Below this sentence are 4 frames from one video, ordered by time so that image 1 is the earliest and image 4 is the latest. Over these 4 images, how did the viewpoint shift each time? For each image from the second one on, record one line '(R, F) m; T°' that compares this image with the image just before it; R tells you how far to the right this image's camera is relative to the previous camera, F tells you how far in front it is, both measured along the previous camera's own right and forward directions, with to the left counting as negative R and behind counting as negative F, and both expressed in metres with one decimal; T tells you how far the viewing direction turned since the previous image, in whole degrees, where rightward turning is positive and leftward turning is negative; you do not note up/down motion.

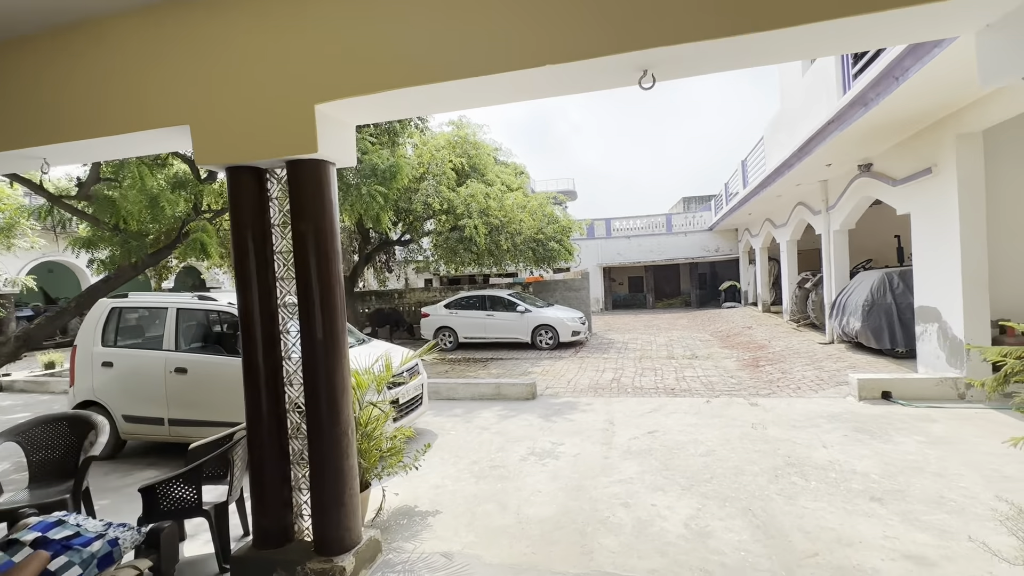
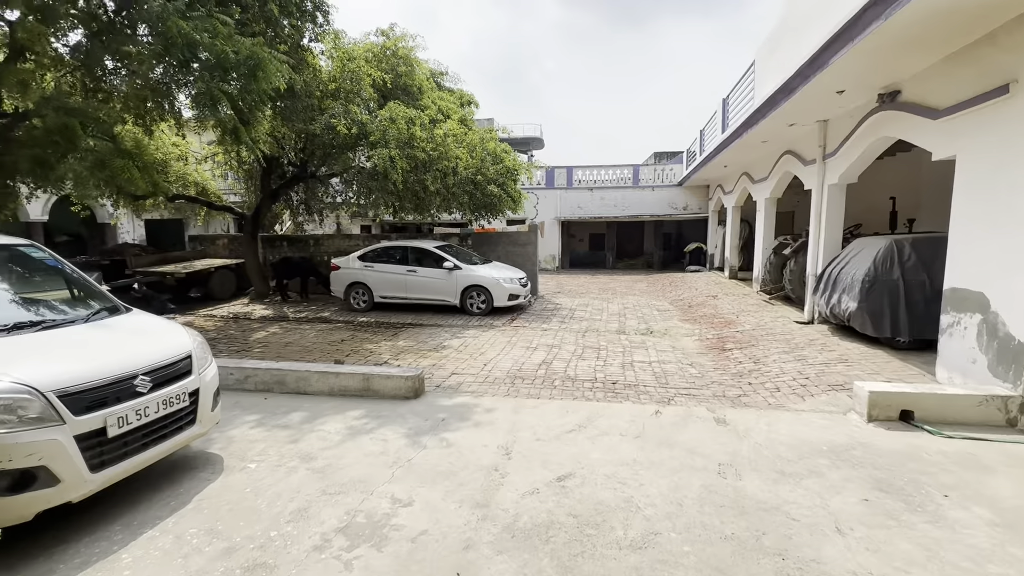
(+0.9, +2.1) m; +4°
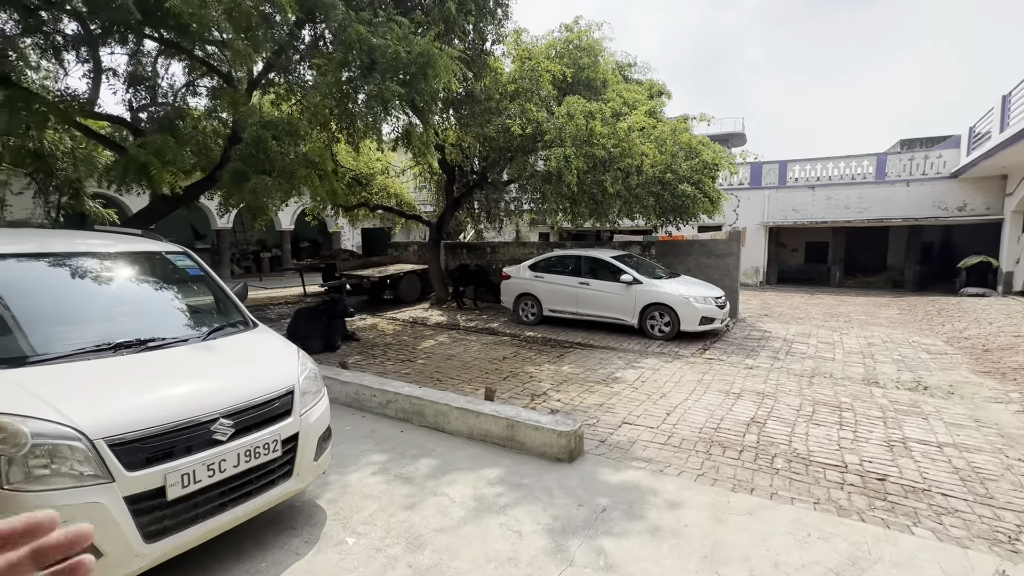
(-0.1, +1.2) m; -22°
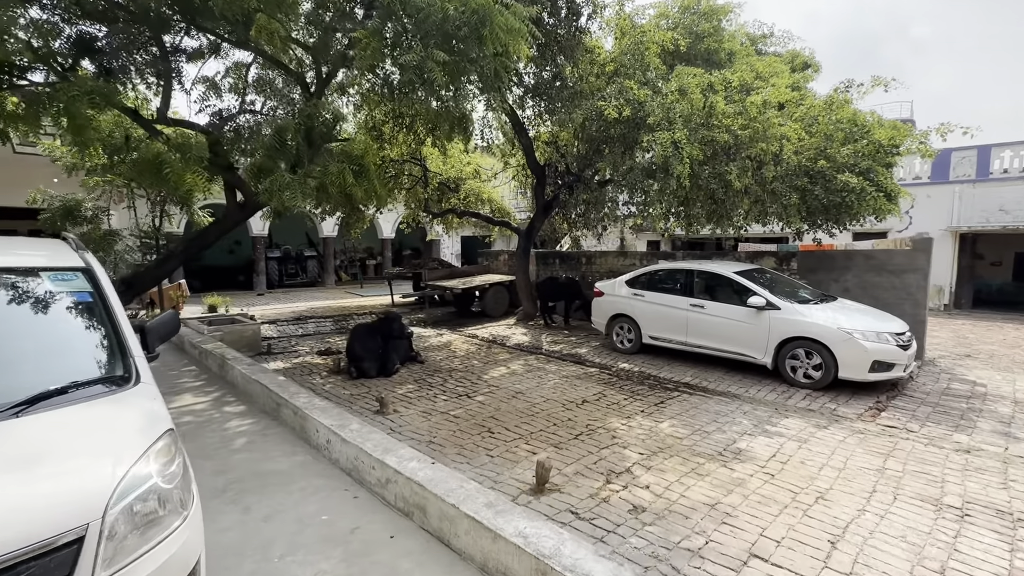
(+0.3, +1.6) m; -13°
